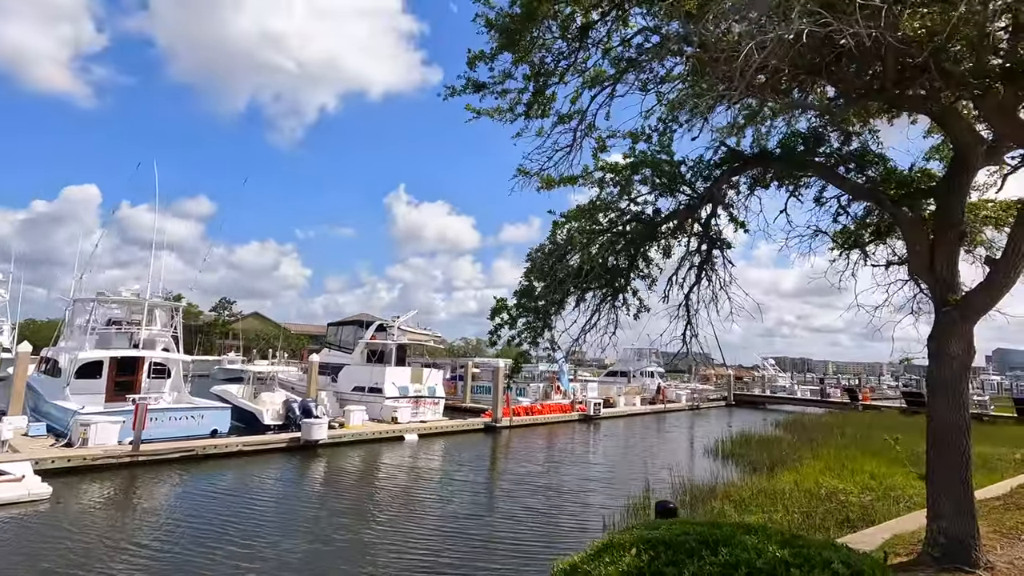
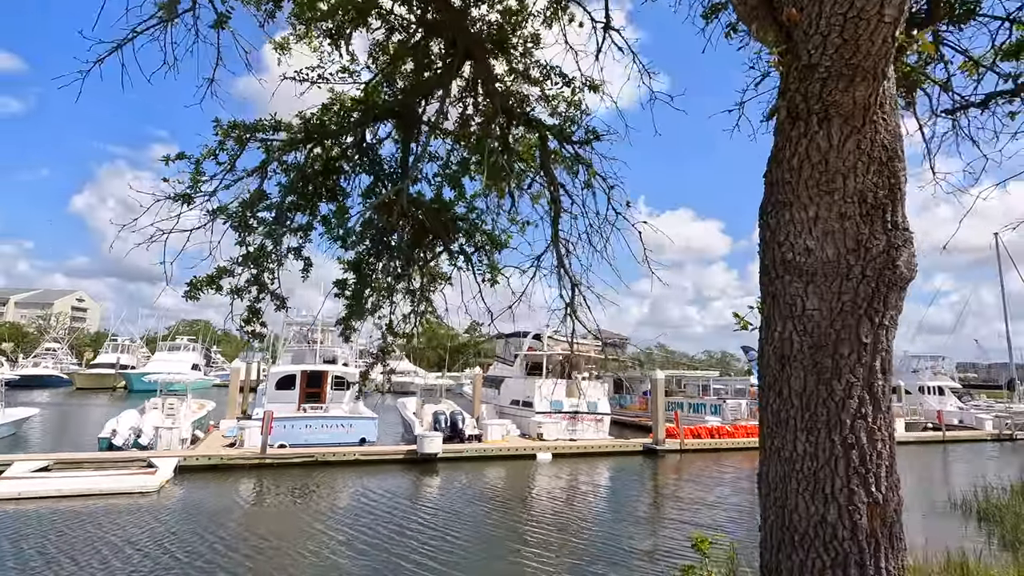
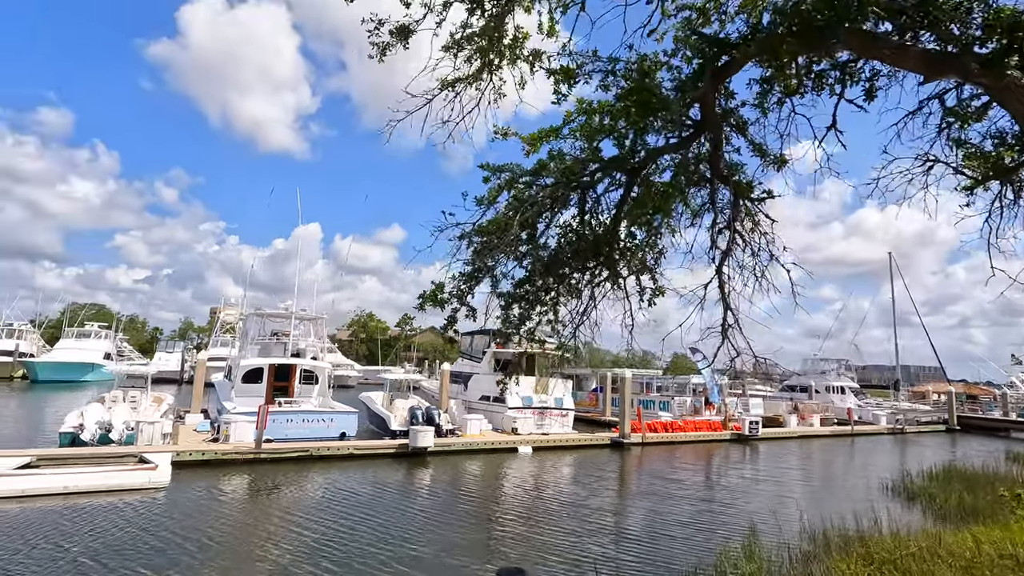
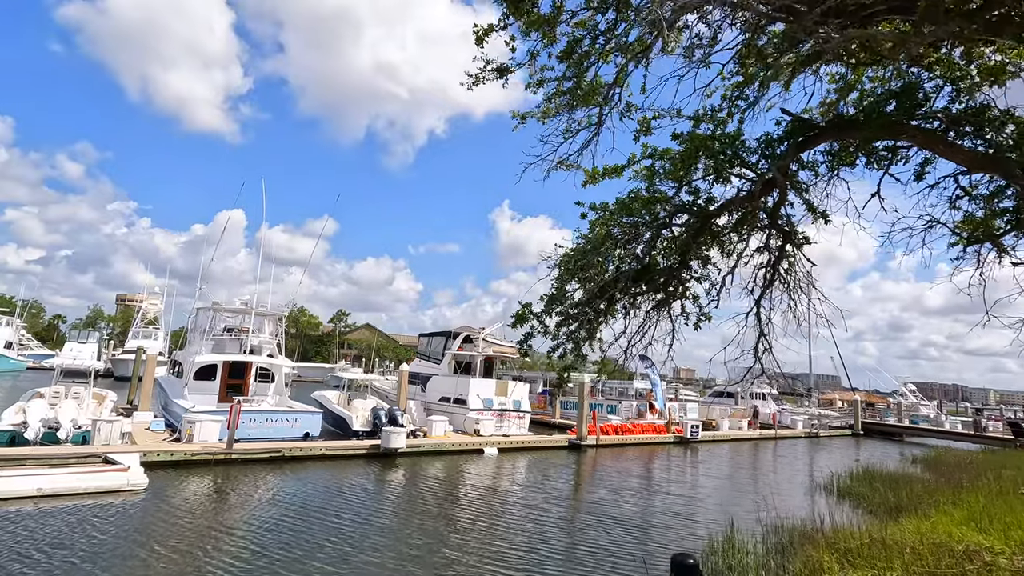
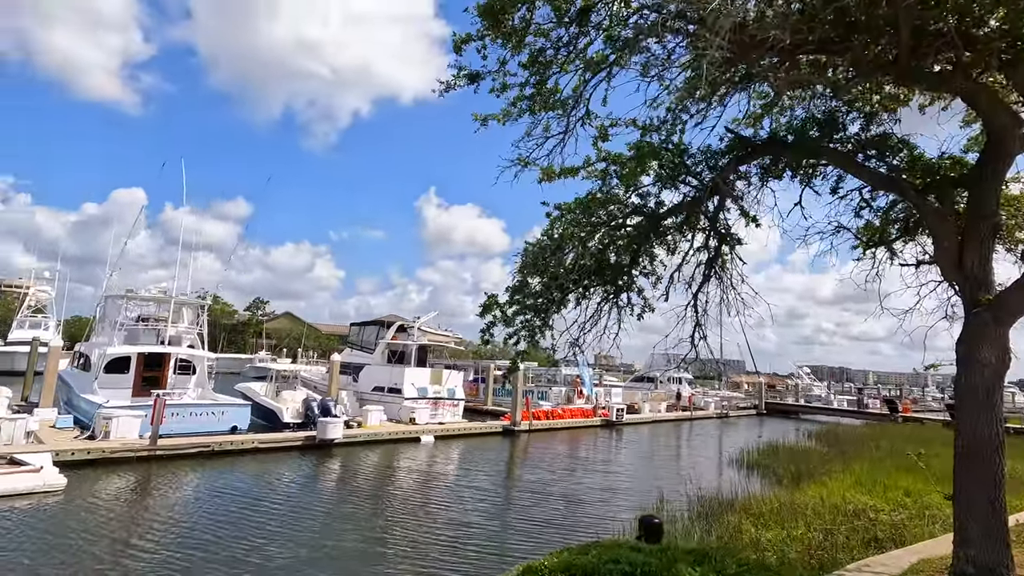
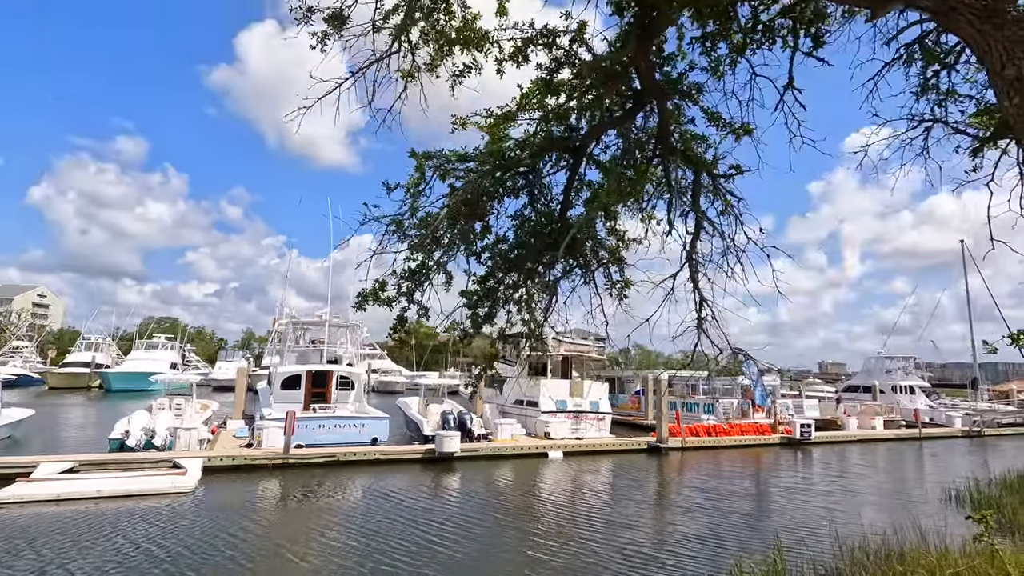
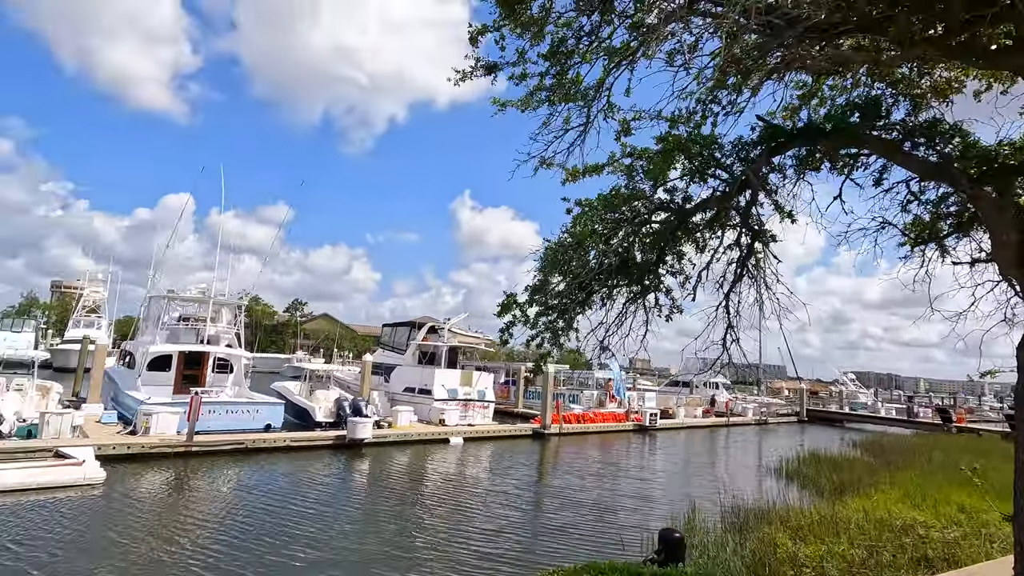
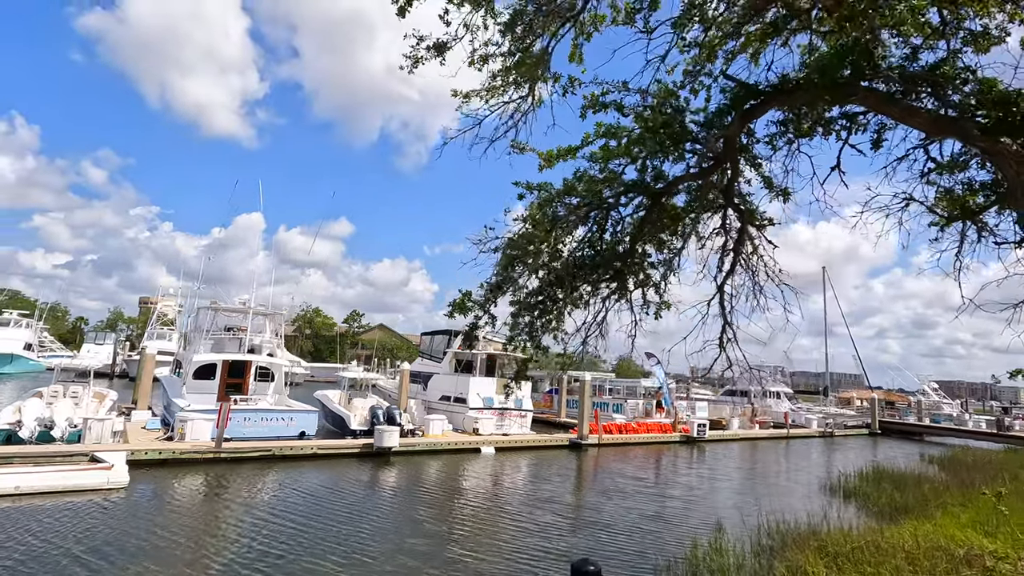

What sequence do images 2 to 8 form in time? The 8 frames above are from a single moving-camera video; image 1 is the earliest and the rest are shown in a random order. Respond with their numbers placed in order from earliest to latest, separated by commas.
5, 7, 4, 8, 3, 6, 2
